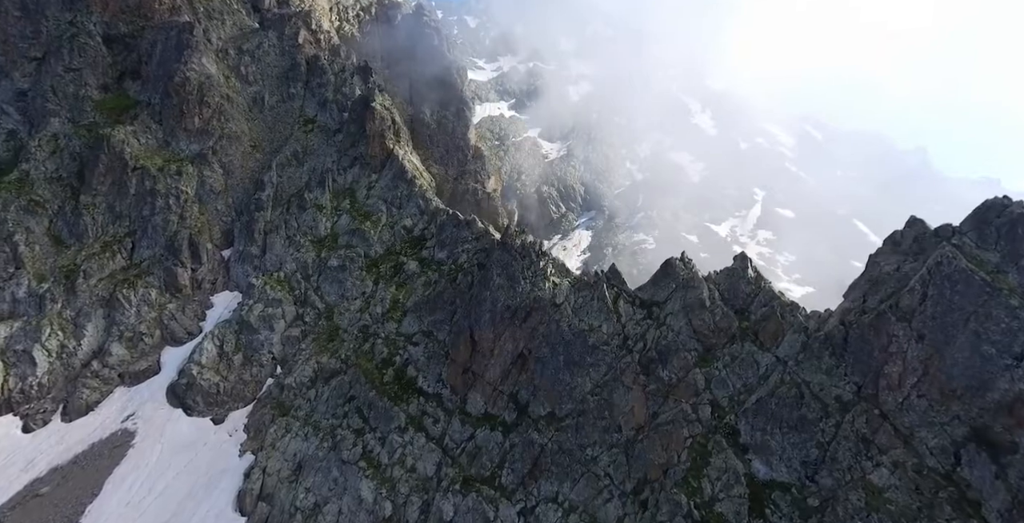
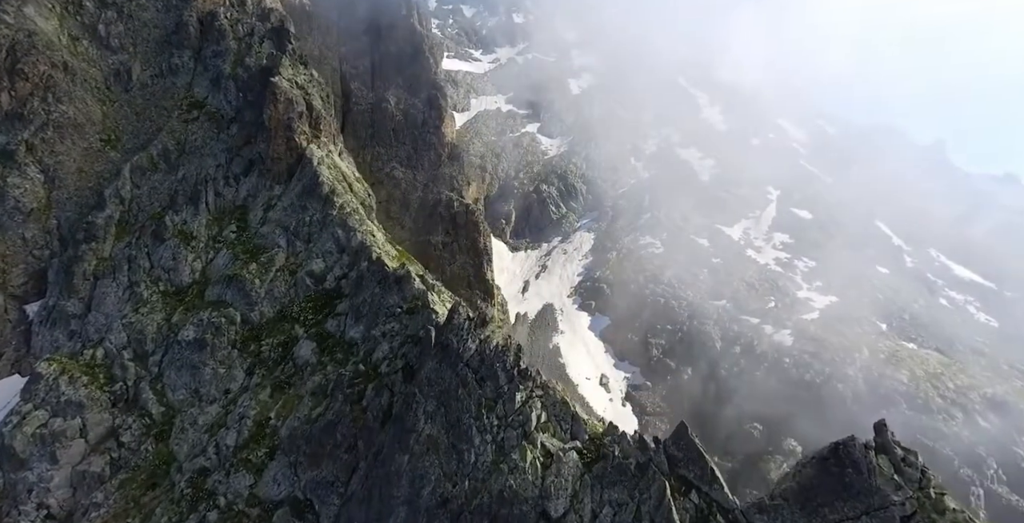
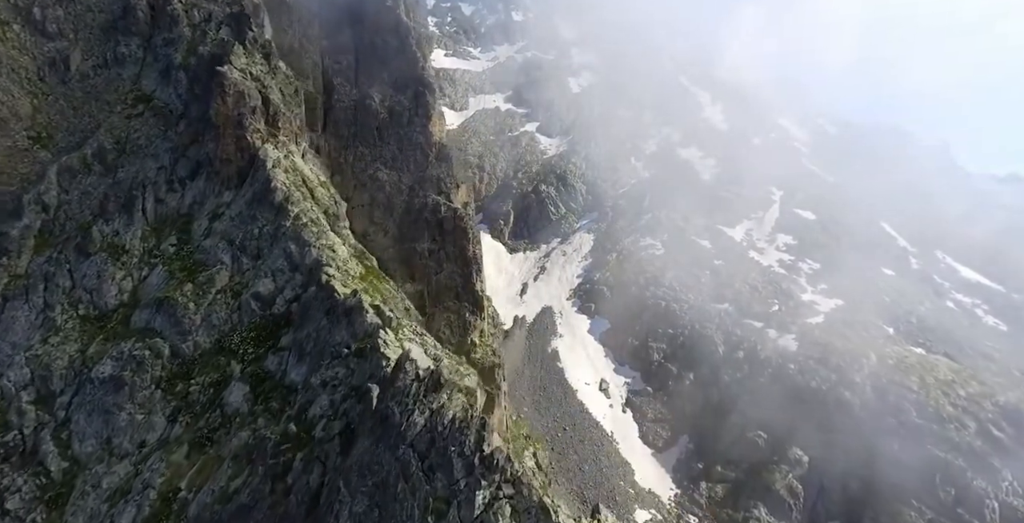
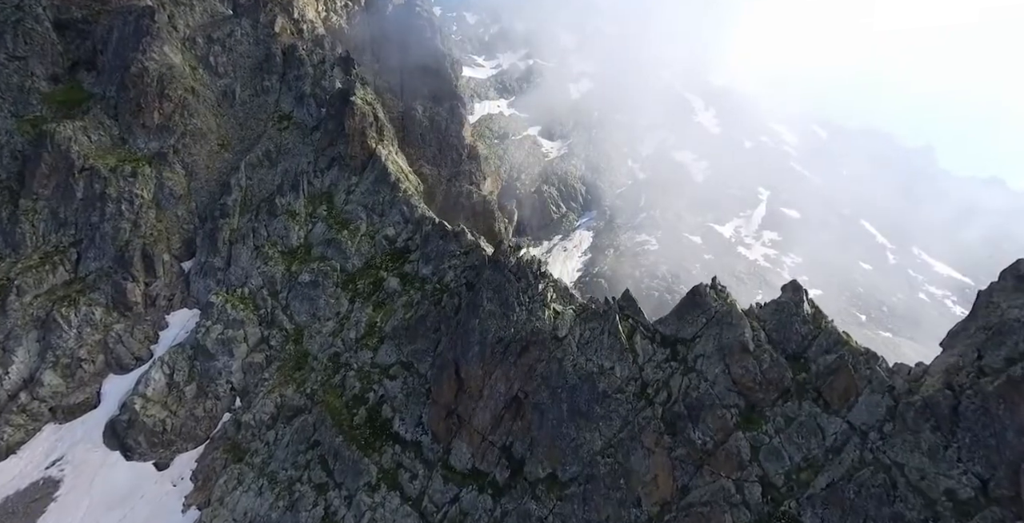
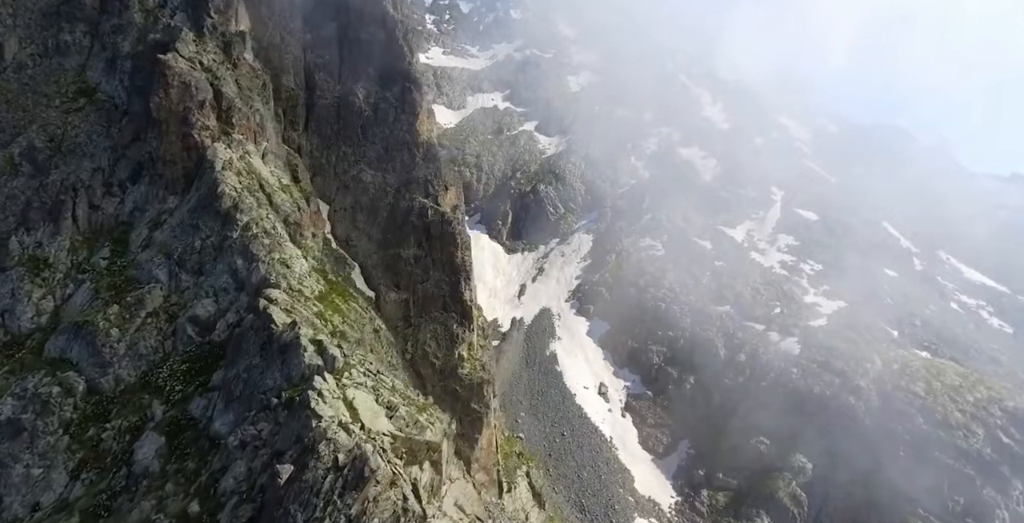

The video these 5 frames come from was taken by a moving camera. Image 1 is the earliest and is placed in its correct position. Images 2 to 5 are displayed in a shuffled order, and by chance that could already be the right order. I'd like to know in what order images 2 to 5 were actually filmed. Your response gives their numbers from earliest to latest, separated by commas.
4, 2, 3, 5
